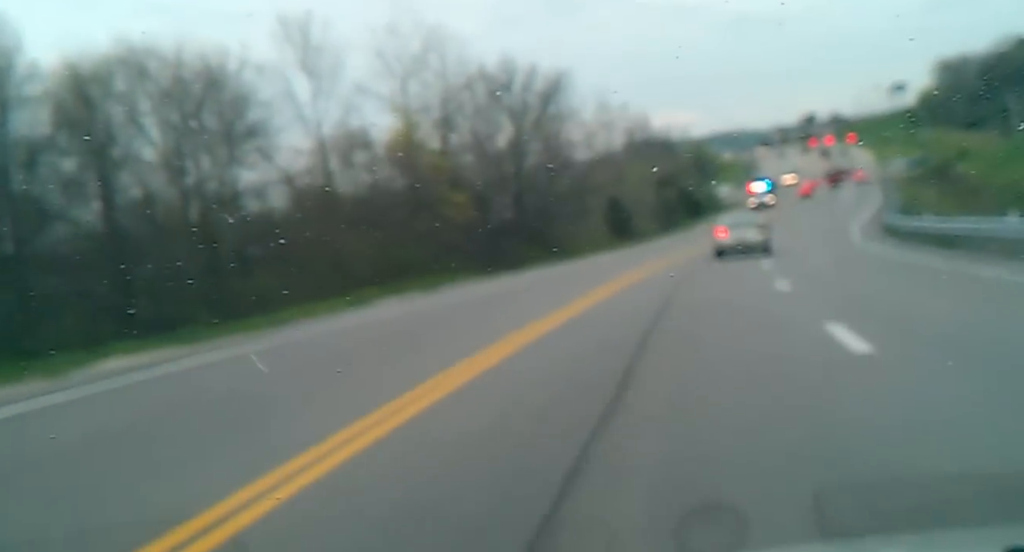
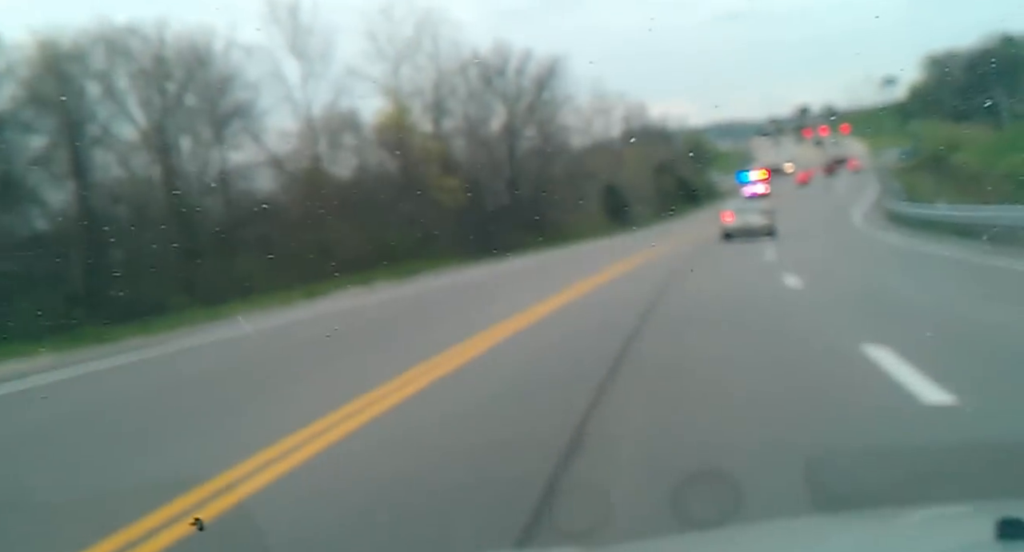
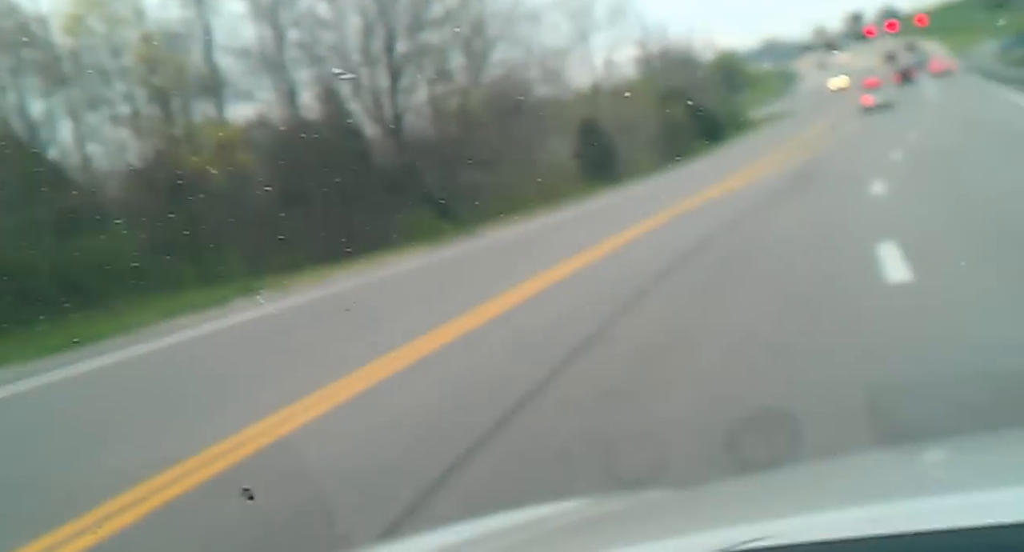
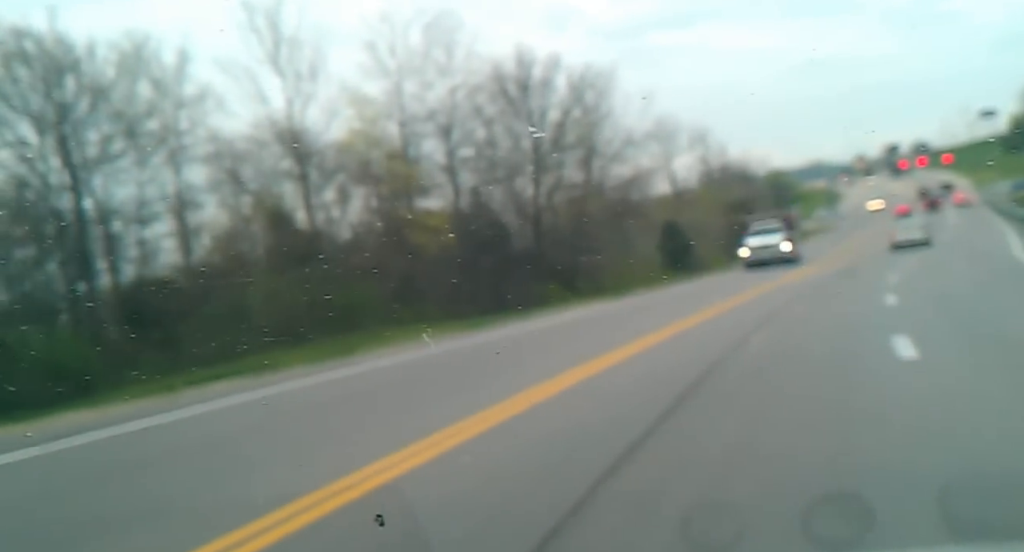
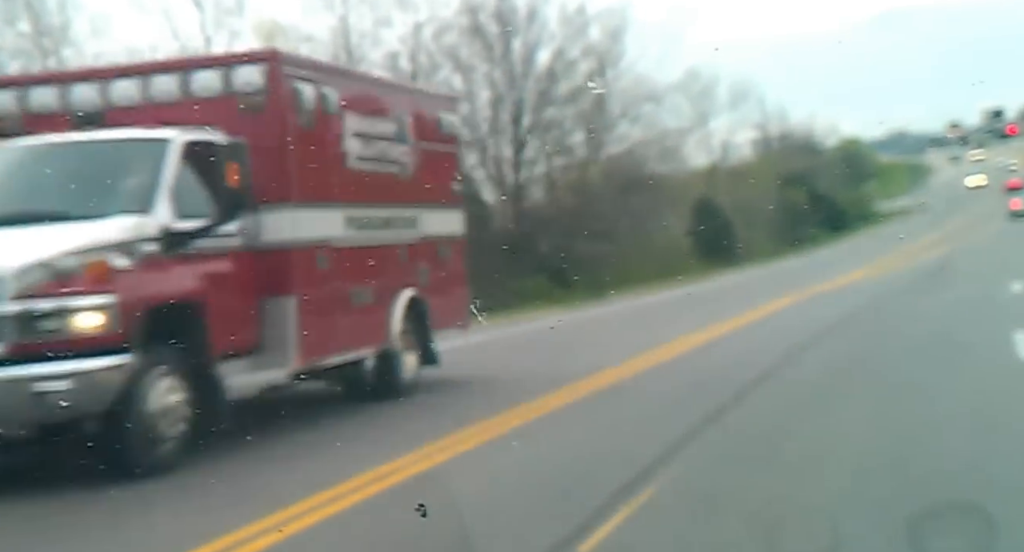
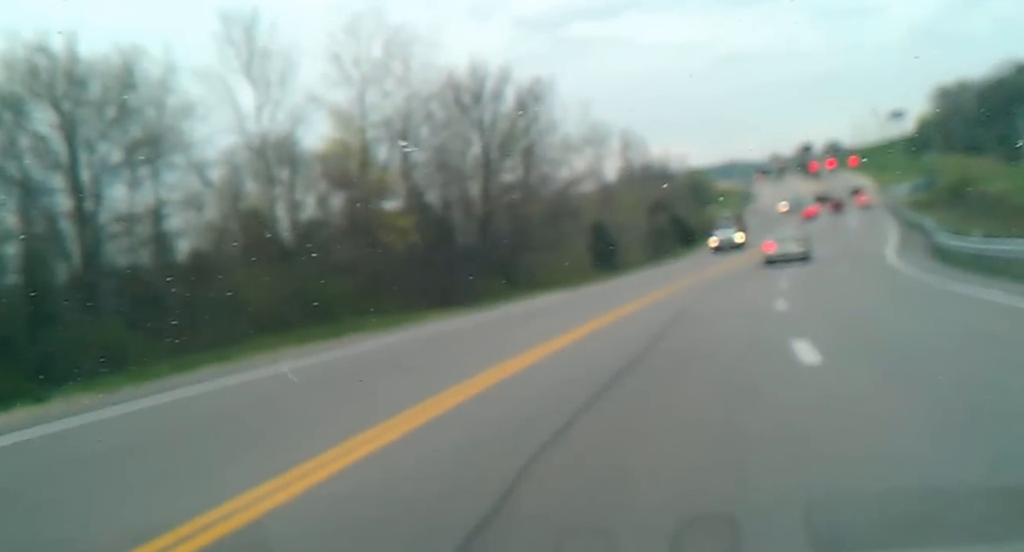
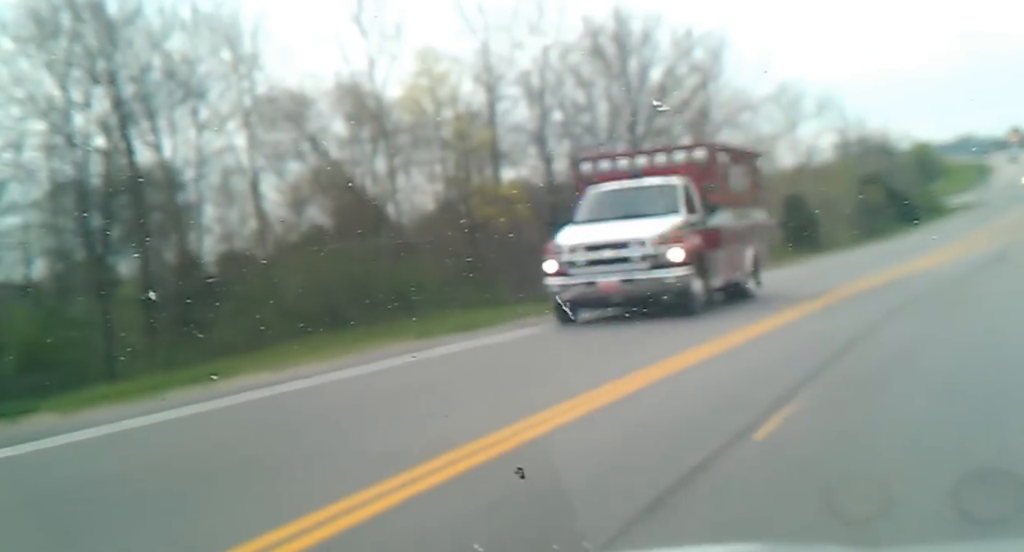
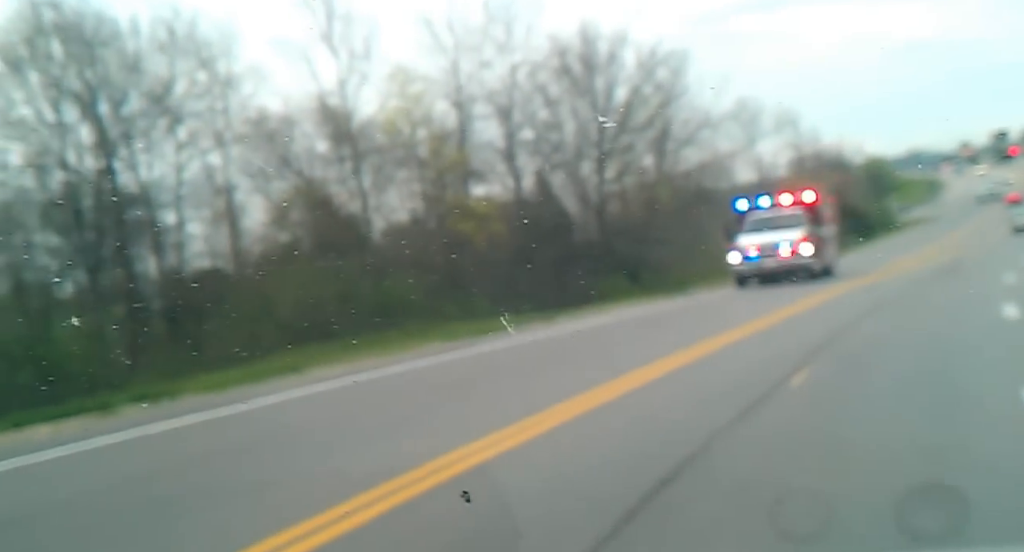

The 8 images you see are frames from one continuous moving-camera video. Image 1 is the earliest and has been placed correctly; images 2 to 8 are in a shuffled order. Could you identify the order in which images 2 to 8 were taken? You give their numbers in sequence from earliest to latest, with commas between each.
2, 6, 4, 8, 7, 5, 3
